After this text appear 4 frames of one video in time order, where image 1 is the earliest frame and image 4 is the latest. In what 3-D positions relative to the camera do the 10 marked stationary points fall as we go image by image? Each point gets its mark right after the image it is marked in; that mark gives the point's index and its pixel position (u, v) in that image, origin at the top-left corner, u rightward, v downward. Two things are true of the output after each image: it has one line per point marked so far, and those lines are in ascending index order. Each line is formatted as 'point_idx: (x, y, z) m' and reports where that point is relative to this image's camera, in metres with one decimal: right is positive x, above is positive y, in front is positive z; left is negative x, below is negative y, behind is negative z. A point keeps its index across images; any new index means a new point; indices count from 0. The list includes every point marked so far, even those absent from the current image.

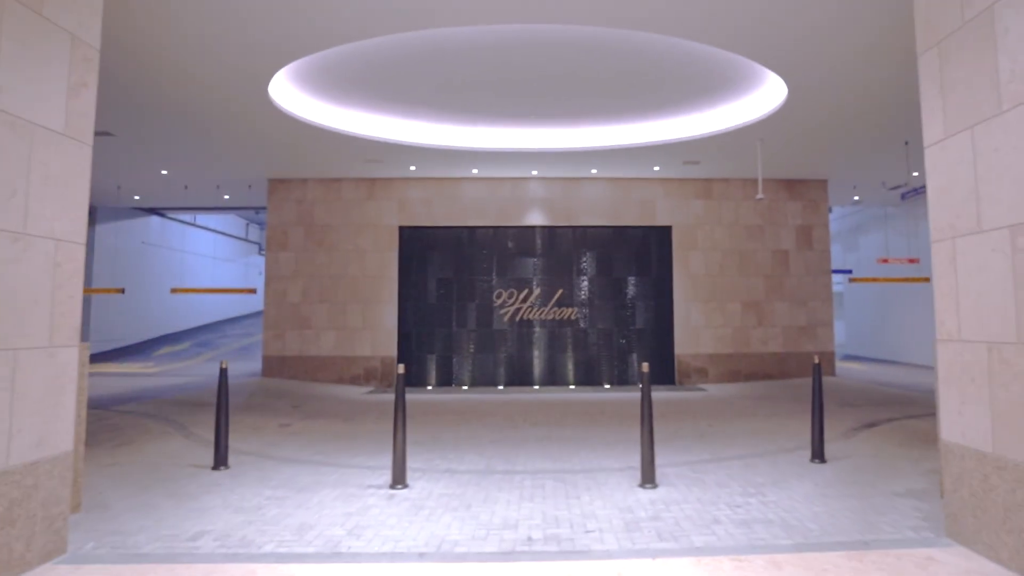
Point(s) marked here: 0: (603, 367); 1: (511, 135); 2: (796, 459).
0: (+2.5, -2.2, +15.4) m
1: (-0.1, +3.8, +13.5) m
2: (+3.2, -1.9, +6.2) m
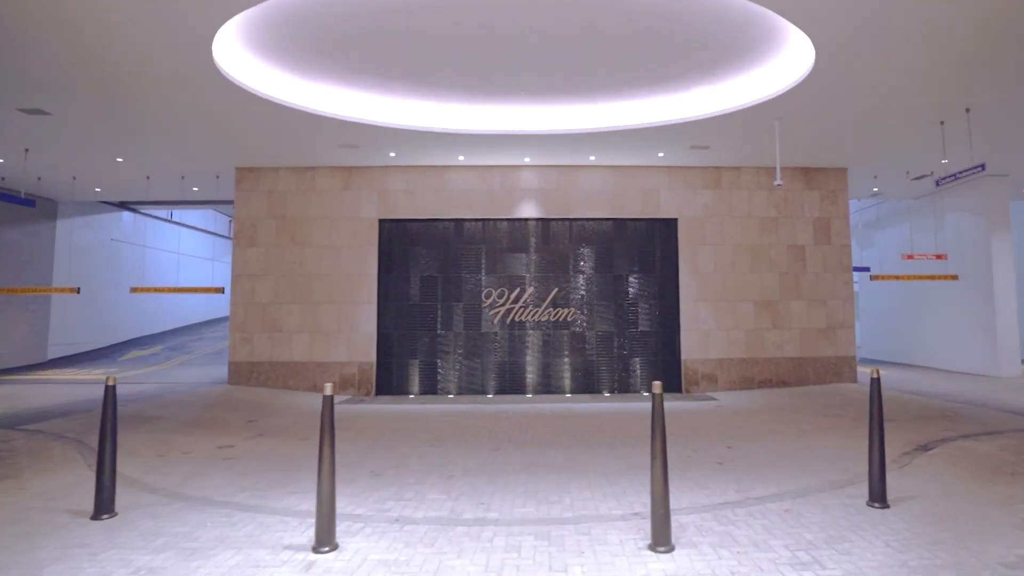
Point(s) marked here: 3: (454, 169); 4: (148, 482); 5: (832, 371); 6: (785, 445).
0: (+2.3, -2.2, +14.0) m
1: (-0.3, +3.8, +12.2) m
2: (+2.9, -1.9, +4.9) m
3: (-1.5, +3.0, +14.4) m
4: (-3.7, -1.9, +5.6) m
5: (+8.0, -2.1, +14.1) m
6: (+3.6, -2.1, +7.4) m
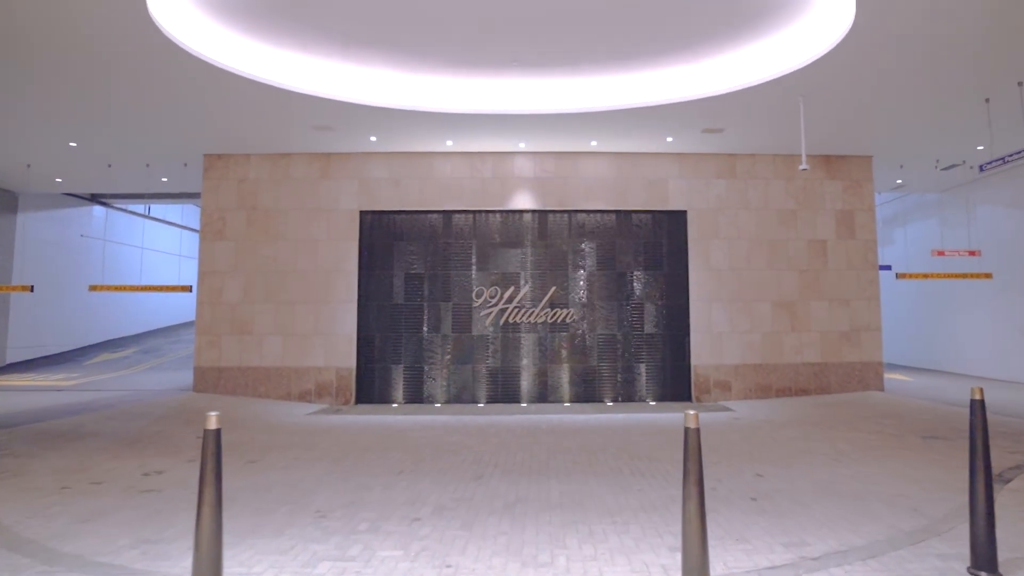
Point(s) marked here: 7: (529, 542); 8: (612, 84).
0: (+2.1, -2.1, +12.7) m
1: (-0.4, +3.8, +10.9) m
2: (+2.8, -1.8, +3.6) m
3: (-1.6, +3.1, +13.1) m
4: (-3.8, -1.9, +4.3) m
5: (+7.9, -2.1, +12.9) m
6: (+3.4, -2.0, +6.1) m
7: (+0.1, -1.9, +4.2) m
8: (+1.9, +3.9, +10.8) m
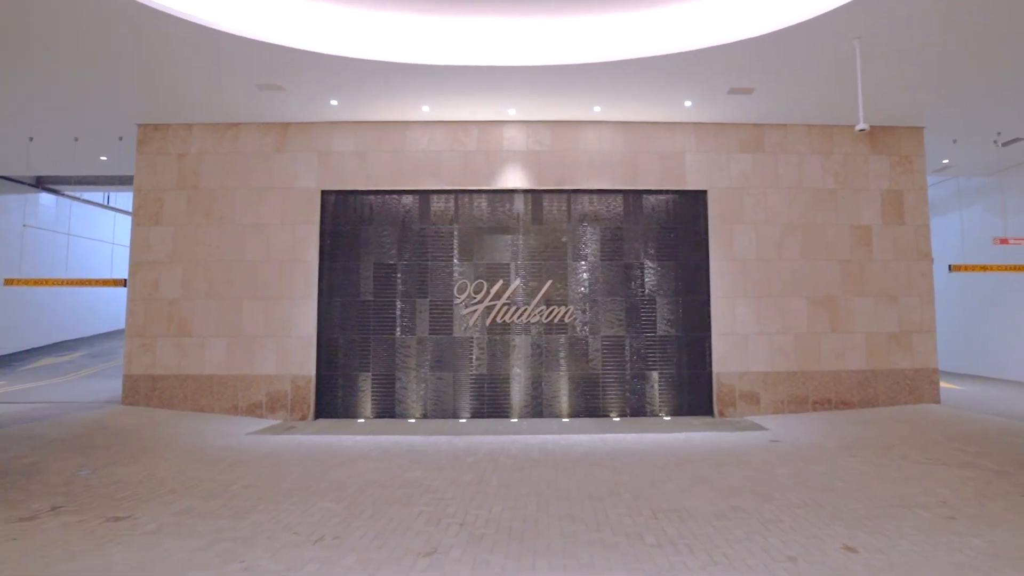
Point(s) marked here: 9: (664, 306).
0: (+1.9, -2.0, +10.8) m
1: (-0.7, +4.0, +9.0) m
2: (+2.5, -1.7, +1.6) m
3: (-1.8, +3.2, +11.1) m
4: (-4.0, -1.7, +2.4) m
5: (+7.7, -1.9, +10.9) m
6: (+3.2, -1.9, +4.1) m
7: (-0.1, -1.8, +2.2) m
8: (+1.7, +4.0, +8.8) m
9: (+3.0, -0.4, +11.0) m
